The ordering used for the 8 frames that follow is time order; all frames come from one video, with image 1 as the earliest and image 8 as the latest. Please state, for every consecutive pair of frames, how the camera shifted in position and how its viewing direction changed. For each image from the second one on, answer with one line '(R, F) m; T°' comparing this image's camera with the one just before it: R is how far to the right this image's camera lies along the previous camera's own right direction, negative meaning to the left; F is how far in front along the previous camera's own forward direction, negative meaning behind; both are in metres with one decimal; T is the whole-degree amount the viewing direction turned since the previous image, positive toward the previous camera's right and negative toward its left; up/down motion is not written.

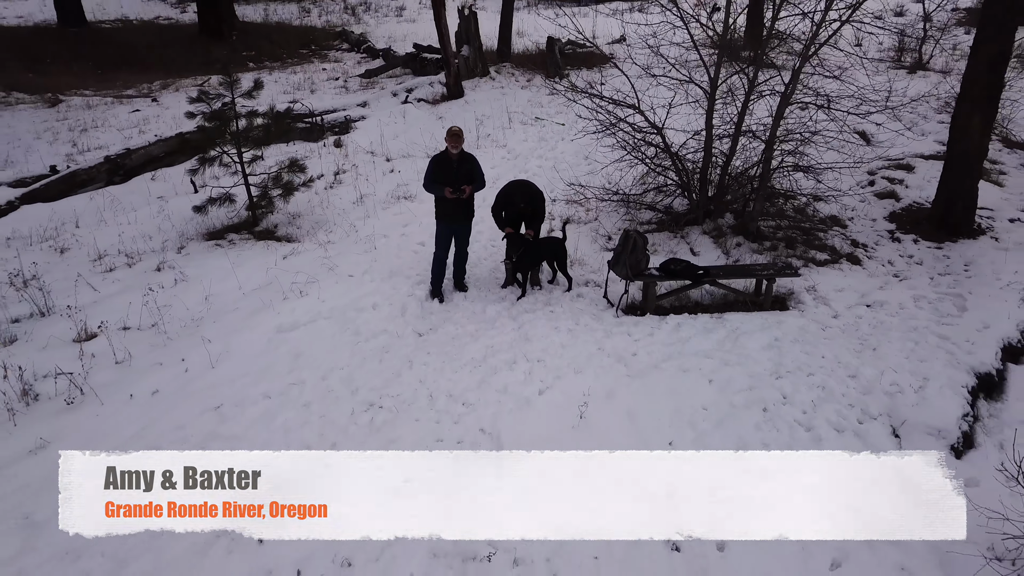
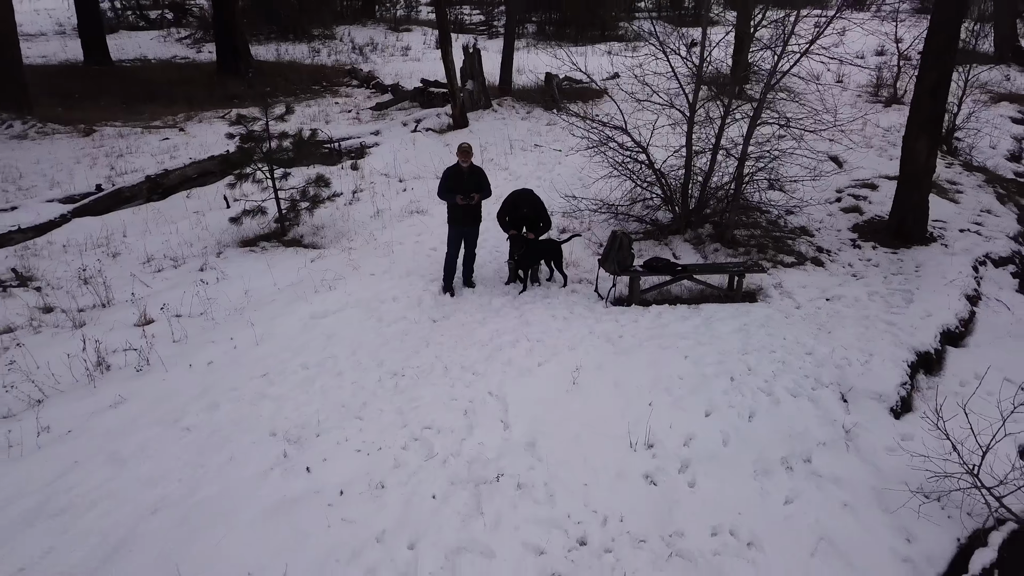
(0.0, -0.7) m; 0°
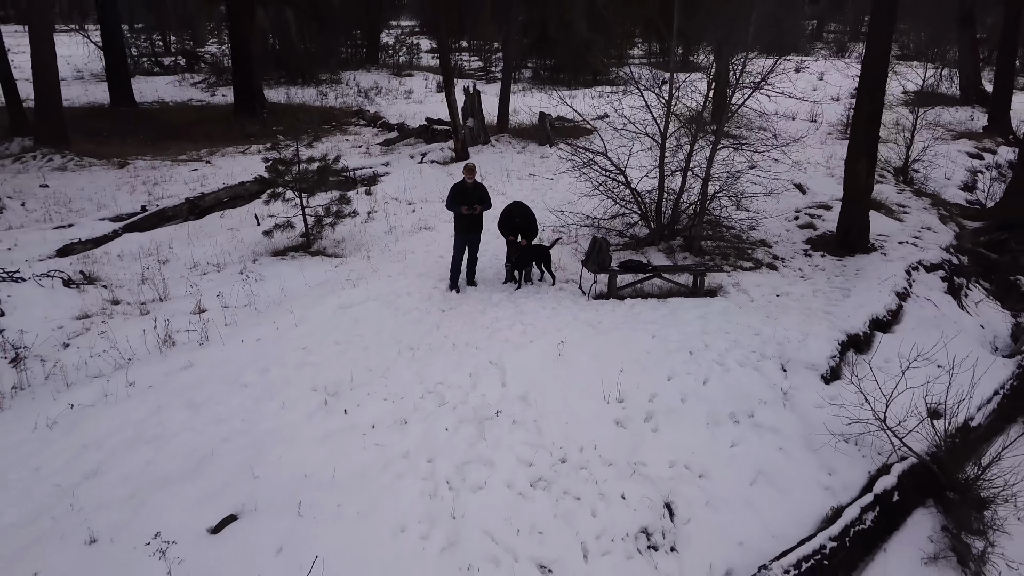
(0.0, -1.0) m; 0°
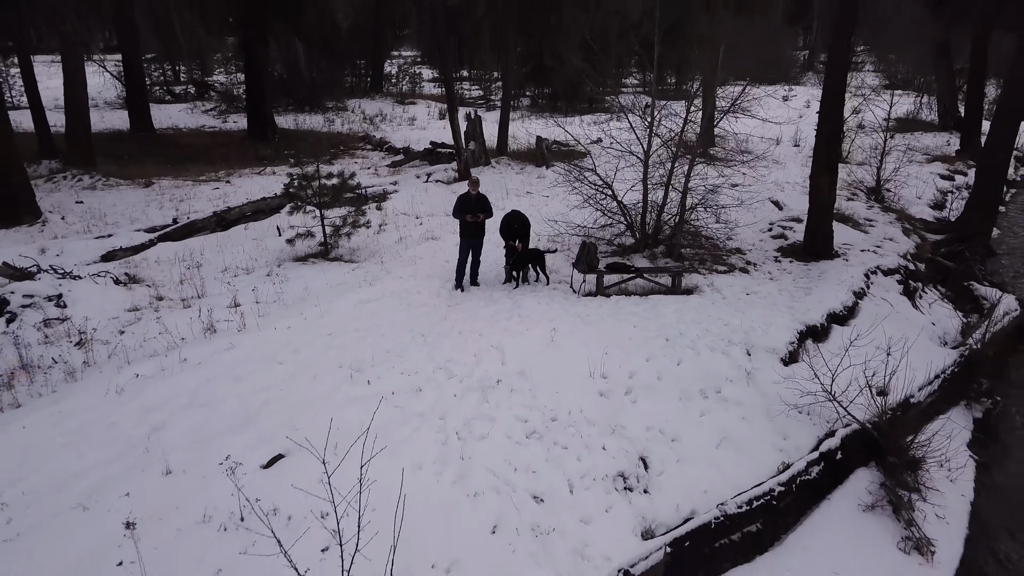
(0.0, -0.8) m; 0°
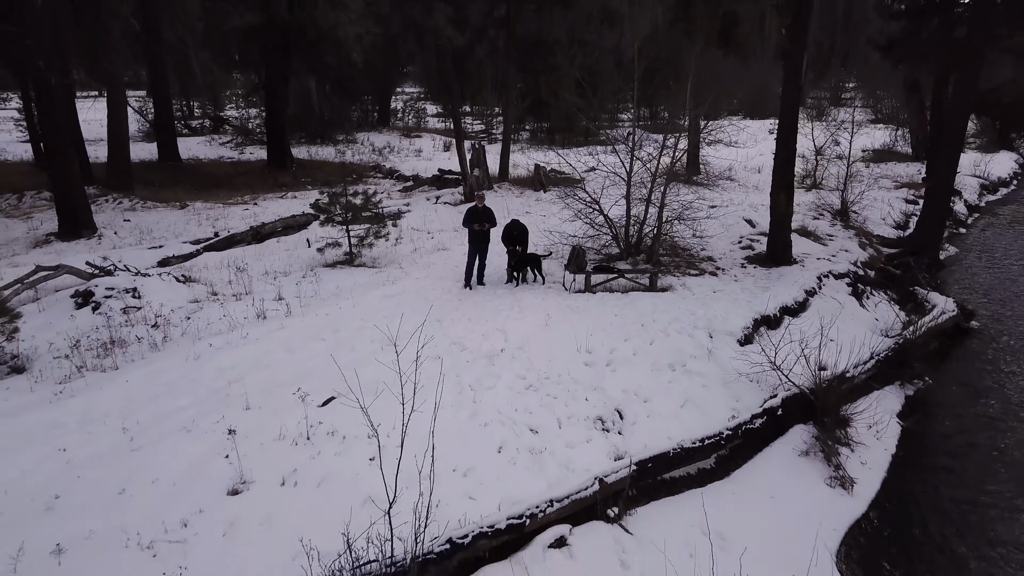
(0.0, -1.3) m; 0°
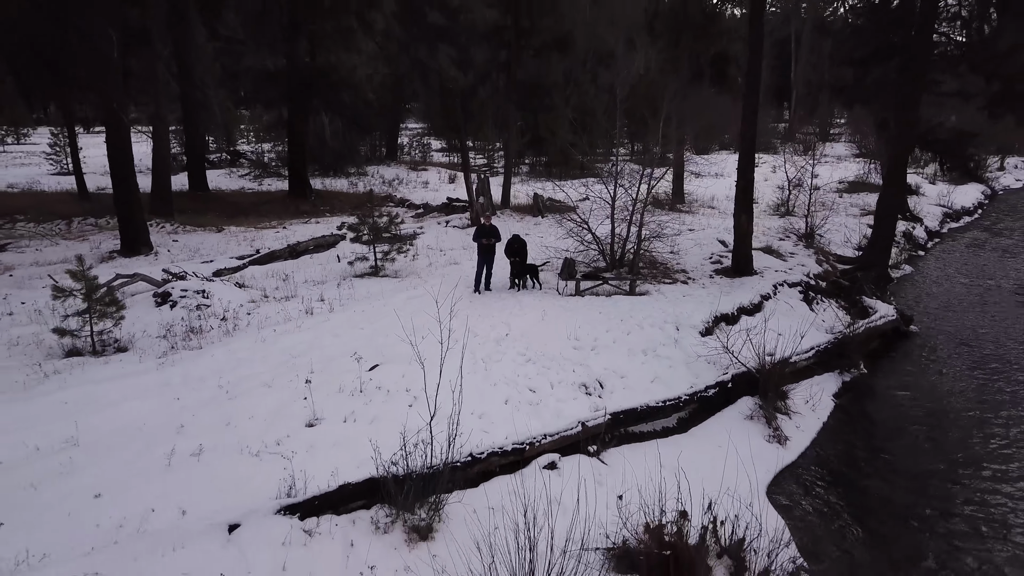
(0.0, -1.7) m; 0°
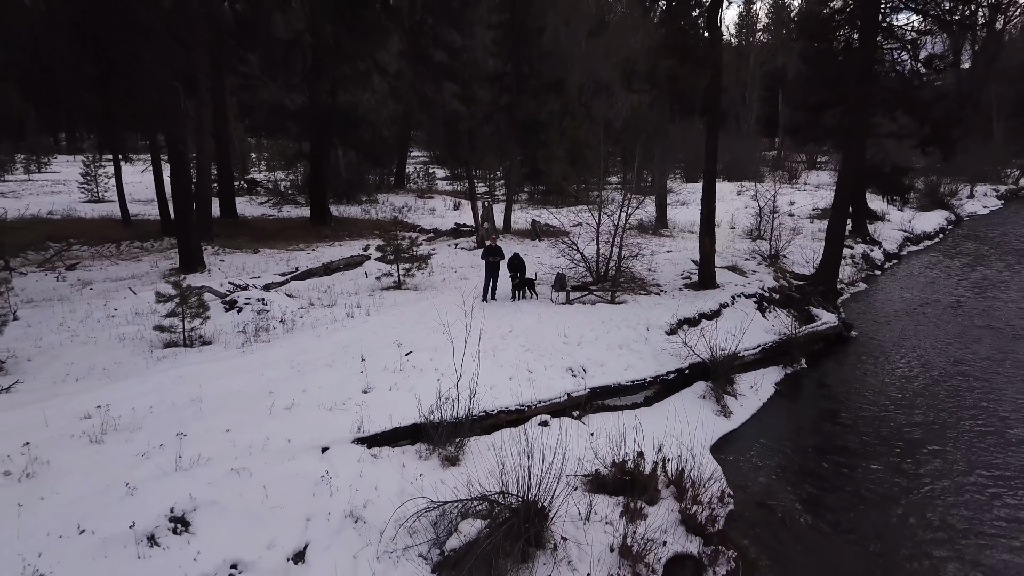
(0.0, -2.3) m; 0°
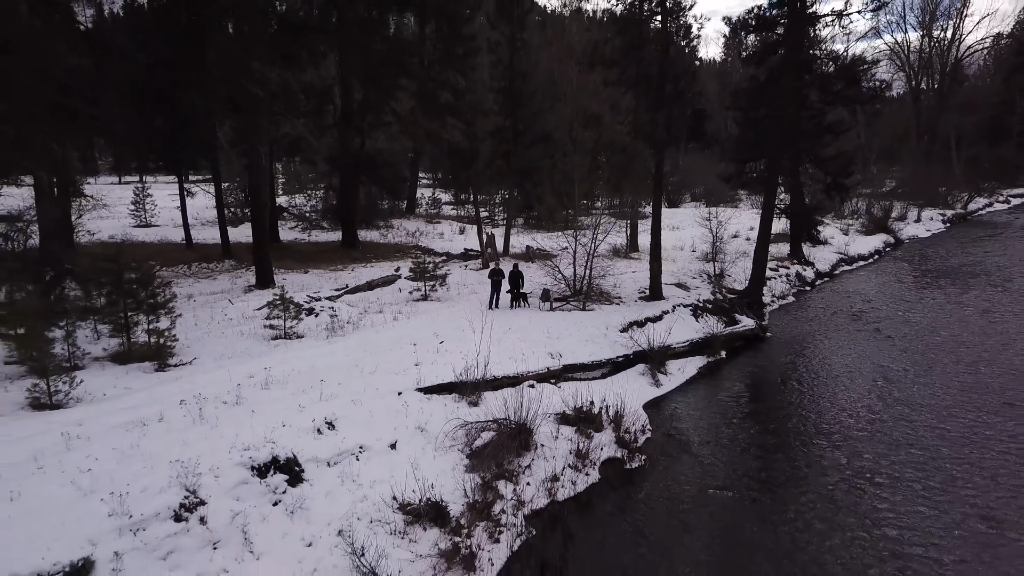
(0.0, -4.9) m; 0°
